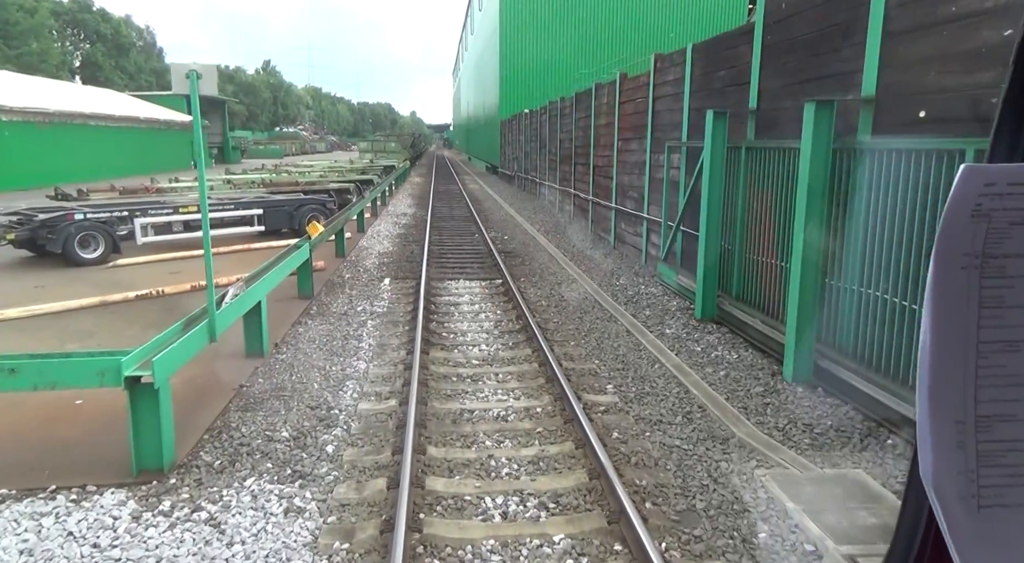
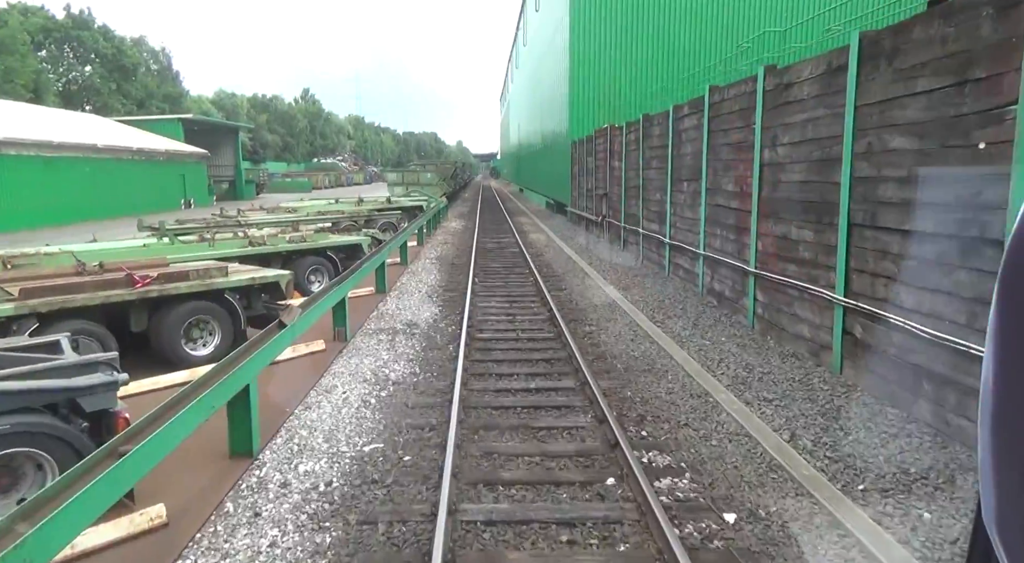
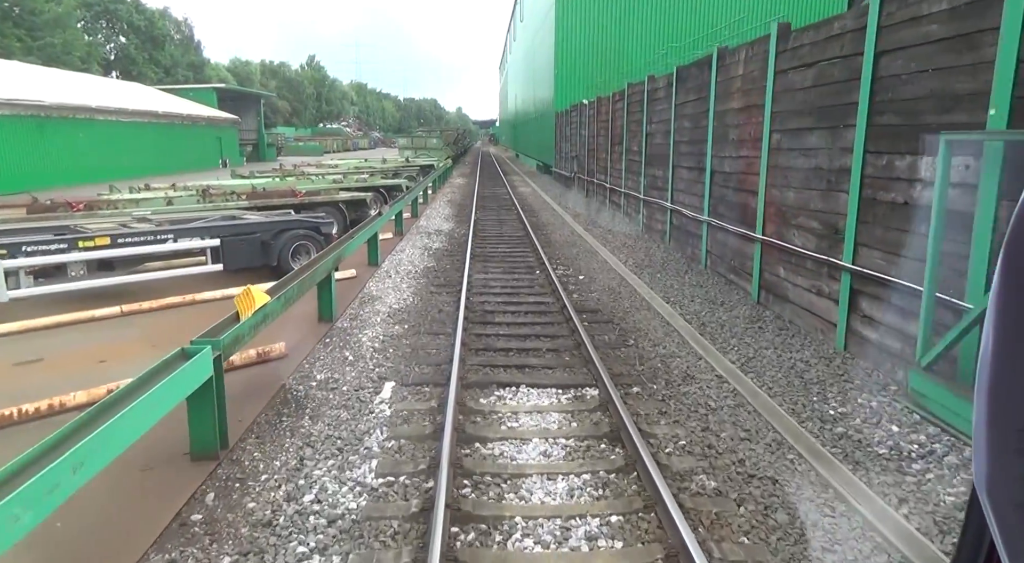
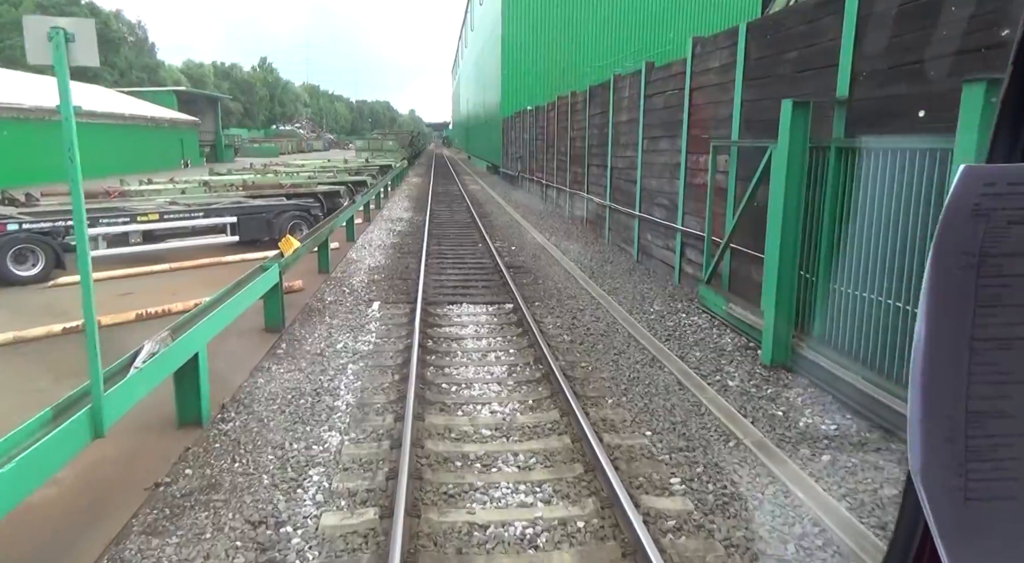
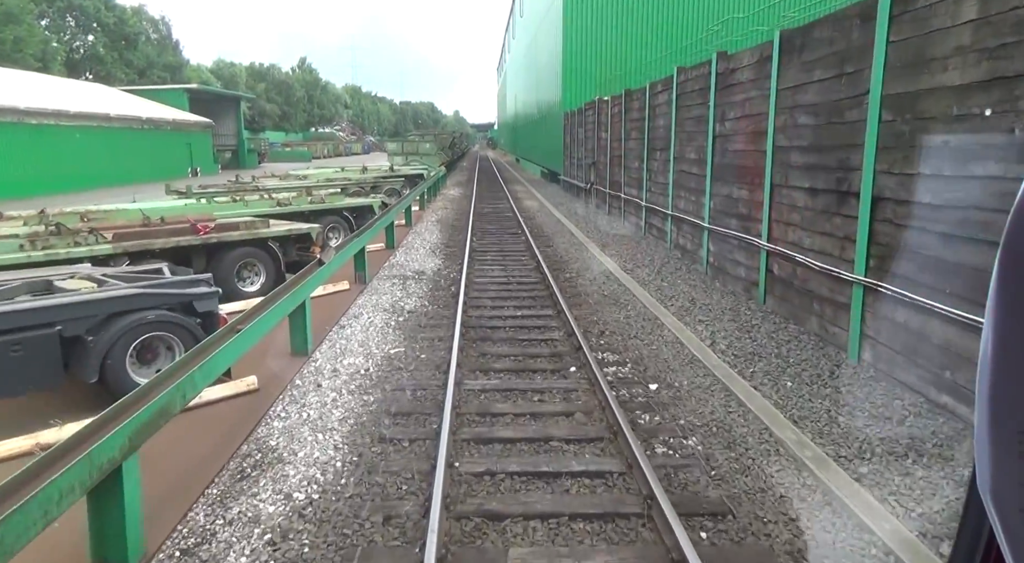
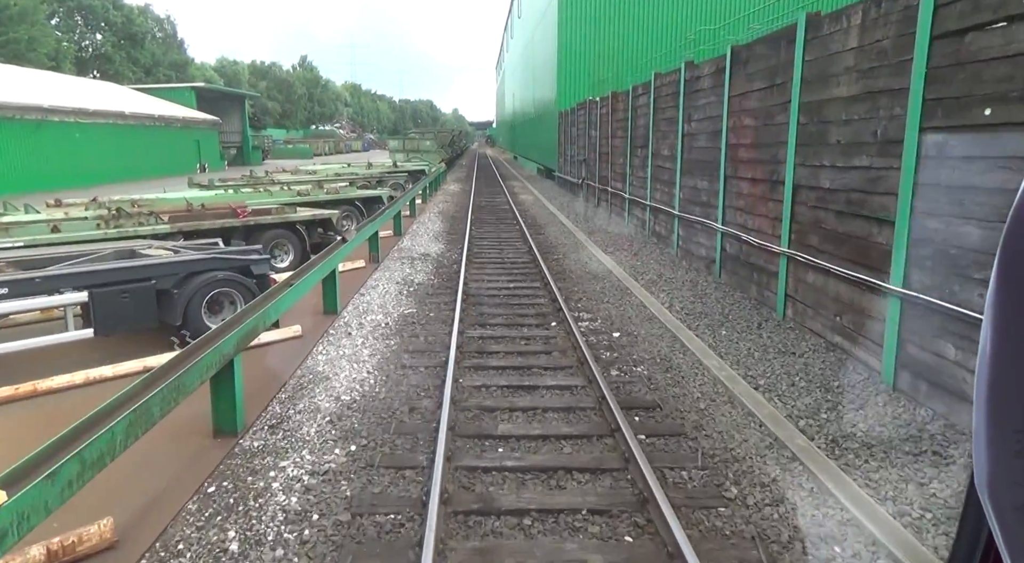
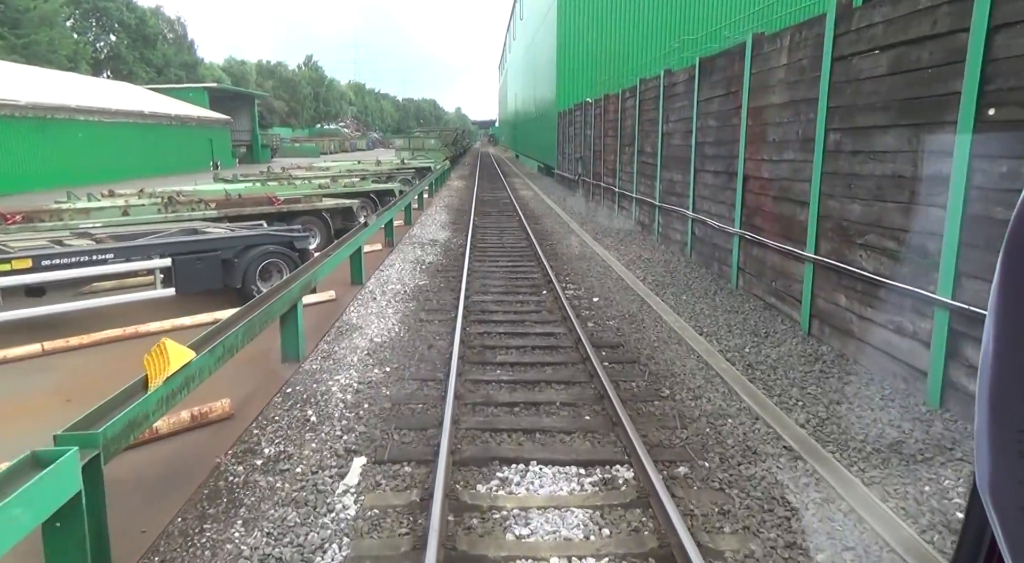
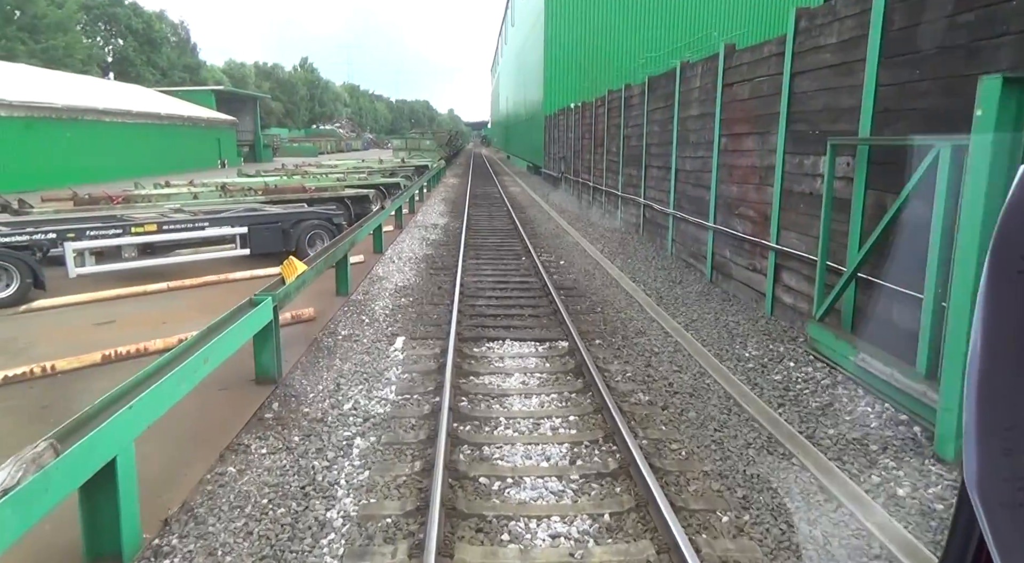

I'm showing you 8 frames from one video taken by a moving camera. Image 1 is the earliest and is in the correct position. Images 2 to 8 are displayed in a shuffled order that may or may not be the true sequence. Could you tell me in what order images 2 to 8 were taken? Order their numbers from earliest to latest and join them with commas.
4, 8, 3, 7, 6, 5, 2
